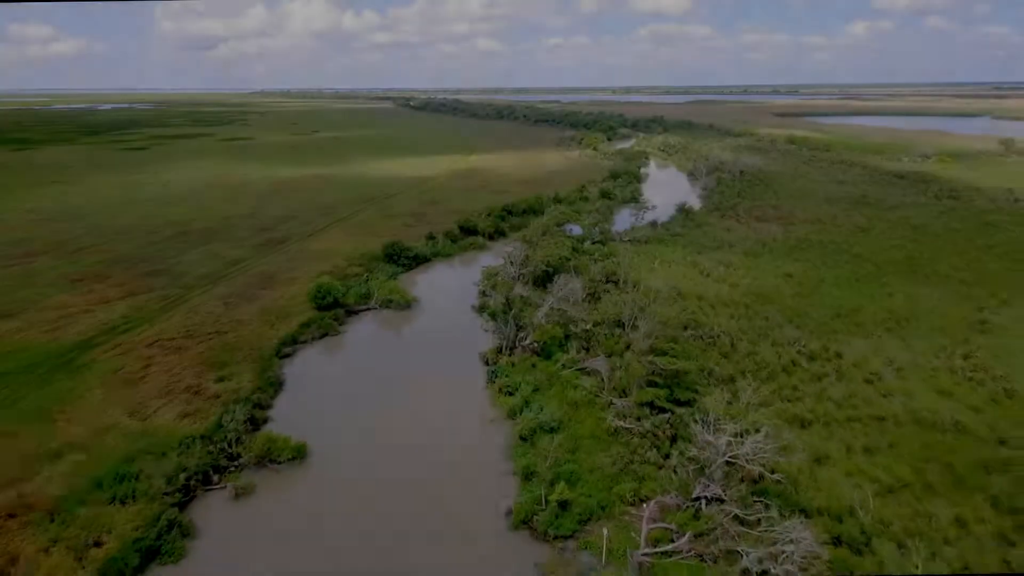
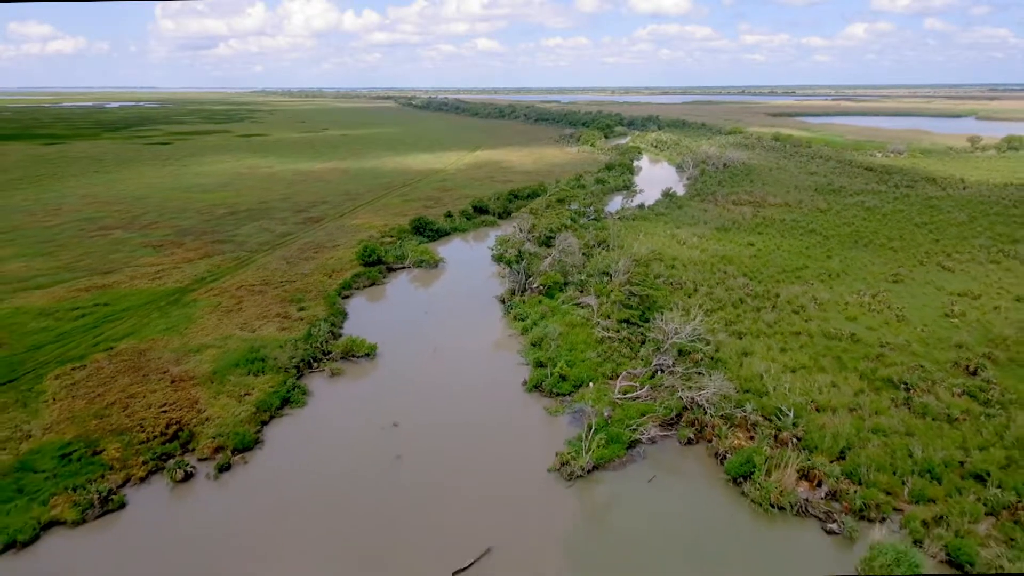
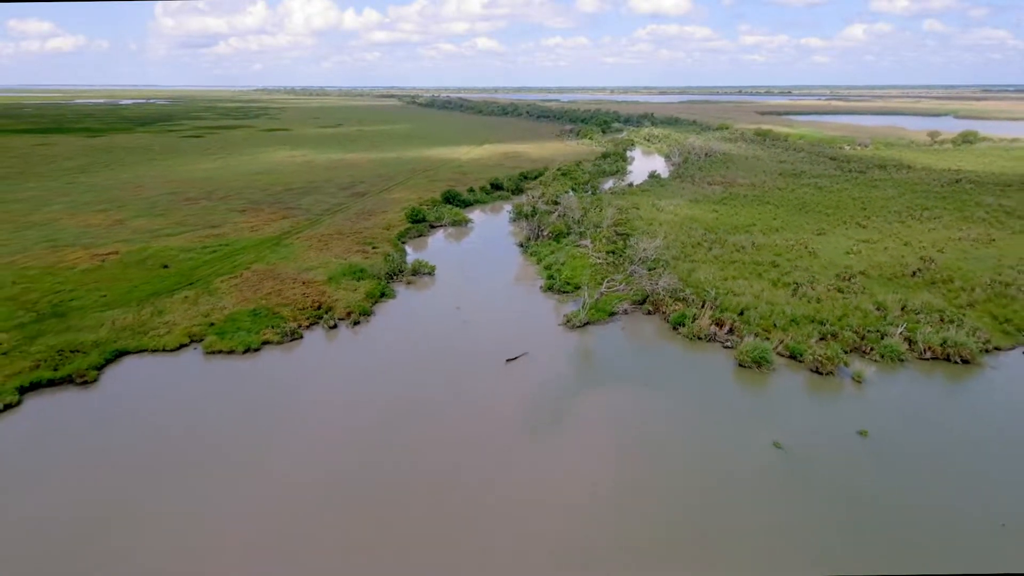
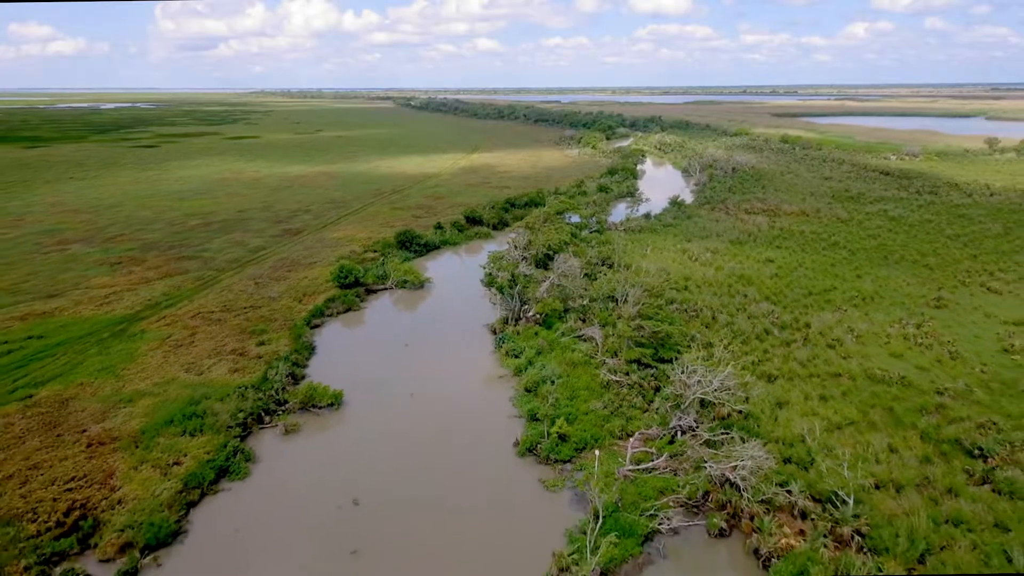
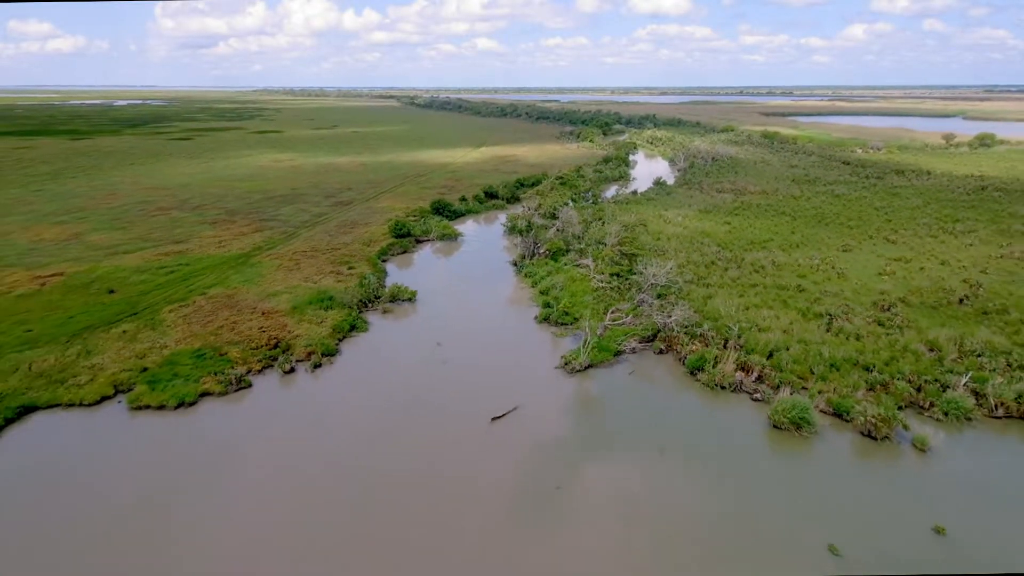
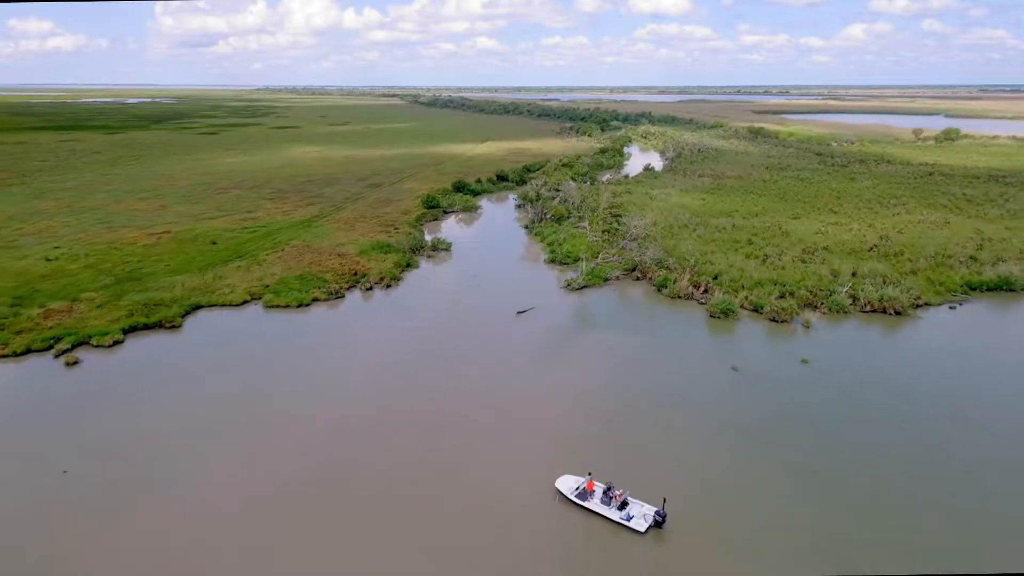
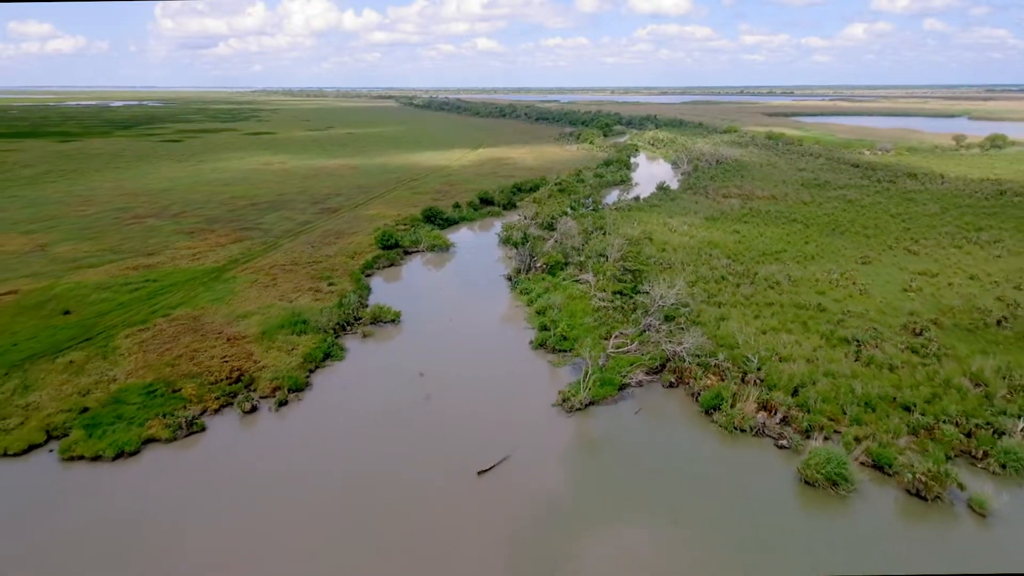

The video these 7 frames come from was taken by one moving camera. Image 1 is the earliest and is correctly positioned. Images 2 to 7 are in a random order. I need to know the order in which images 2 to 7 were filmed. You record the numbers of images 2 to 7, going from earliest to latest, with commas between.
4, 2, 7, 5, 3, 6
